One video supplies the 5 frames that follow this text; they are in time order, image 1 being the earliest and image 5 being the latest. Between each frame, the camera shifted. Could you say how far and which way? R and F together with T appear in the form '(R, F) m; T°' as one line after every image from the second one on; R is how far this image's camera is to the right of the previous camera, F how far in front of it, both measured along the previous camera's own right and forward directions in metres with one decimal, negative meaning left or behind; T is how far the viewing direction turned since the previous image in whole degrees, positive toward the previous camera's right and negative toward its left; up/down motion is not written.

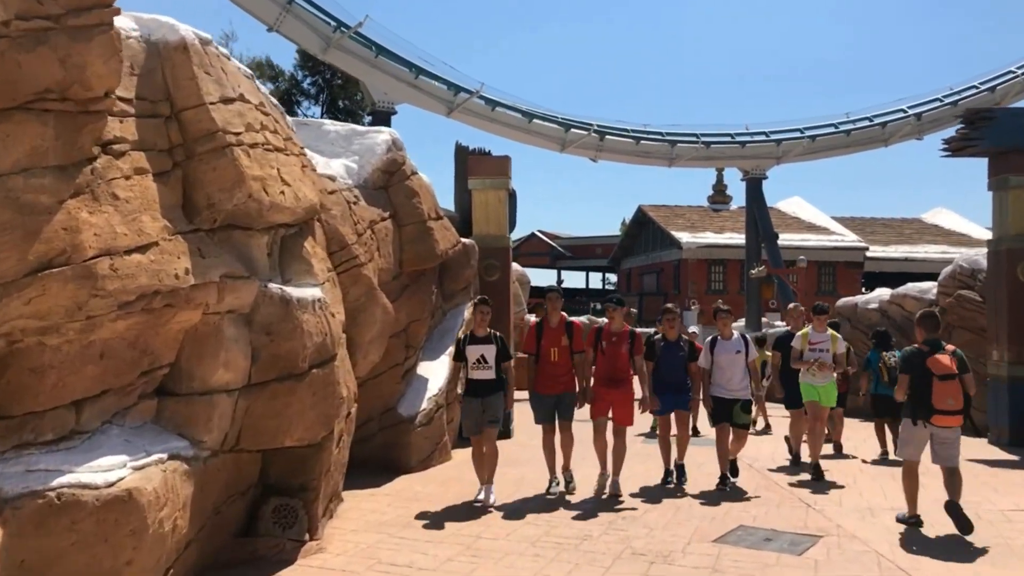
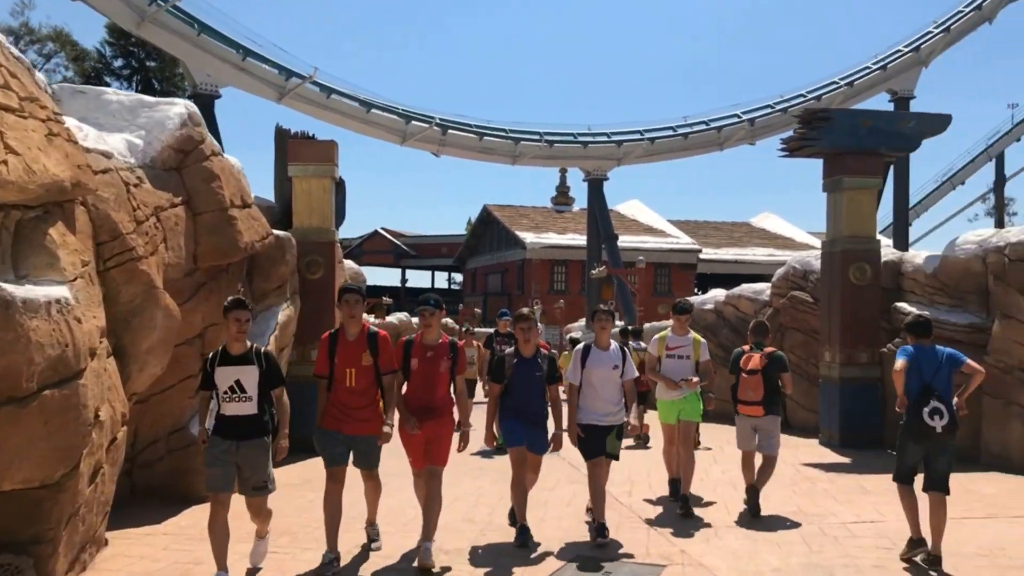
(+0.2, +0.9) m; +10°
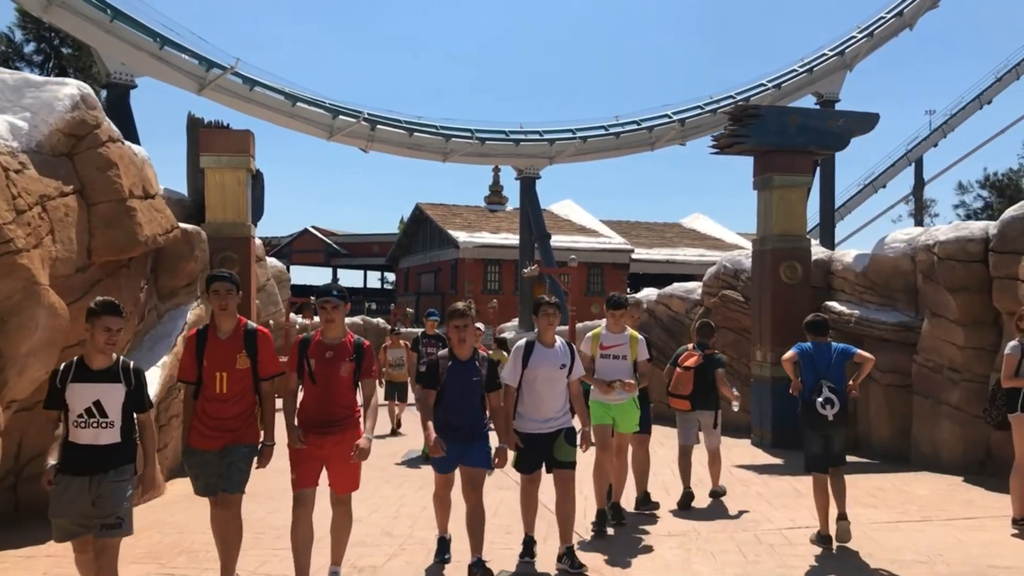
(+0.1, +0.4) m; +4°
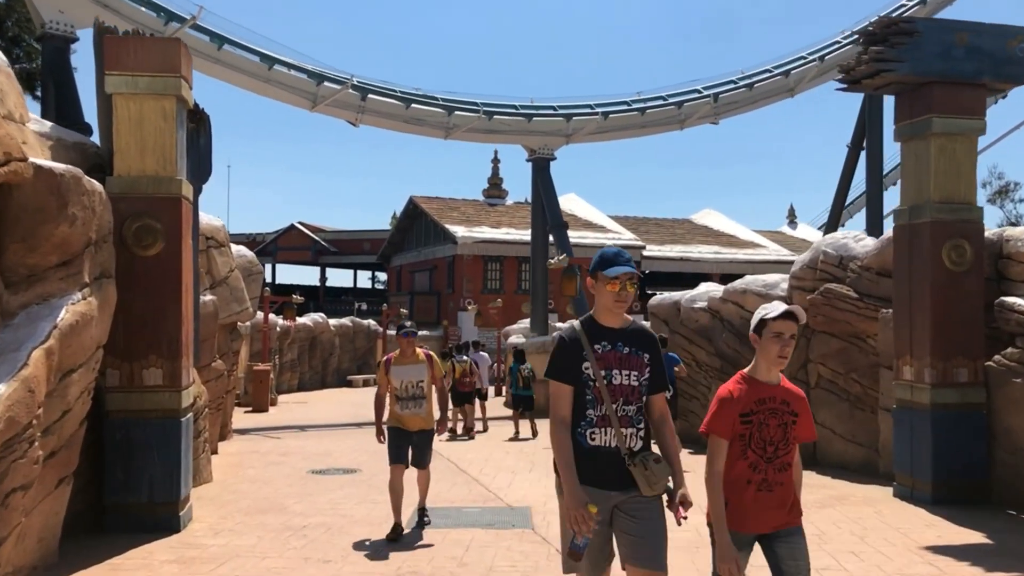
(-0.5, +3.4) m; +1°
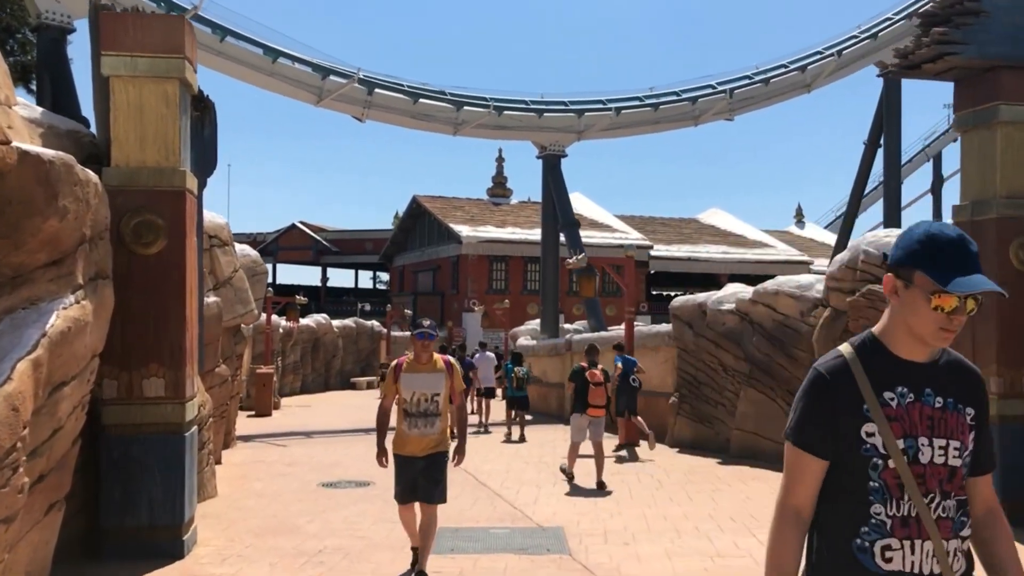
(-0.3, +0.6) m; 0°
